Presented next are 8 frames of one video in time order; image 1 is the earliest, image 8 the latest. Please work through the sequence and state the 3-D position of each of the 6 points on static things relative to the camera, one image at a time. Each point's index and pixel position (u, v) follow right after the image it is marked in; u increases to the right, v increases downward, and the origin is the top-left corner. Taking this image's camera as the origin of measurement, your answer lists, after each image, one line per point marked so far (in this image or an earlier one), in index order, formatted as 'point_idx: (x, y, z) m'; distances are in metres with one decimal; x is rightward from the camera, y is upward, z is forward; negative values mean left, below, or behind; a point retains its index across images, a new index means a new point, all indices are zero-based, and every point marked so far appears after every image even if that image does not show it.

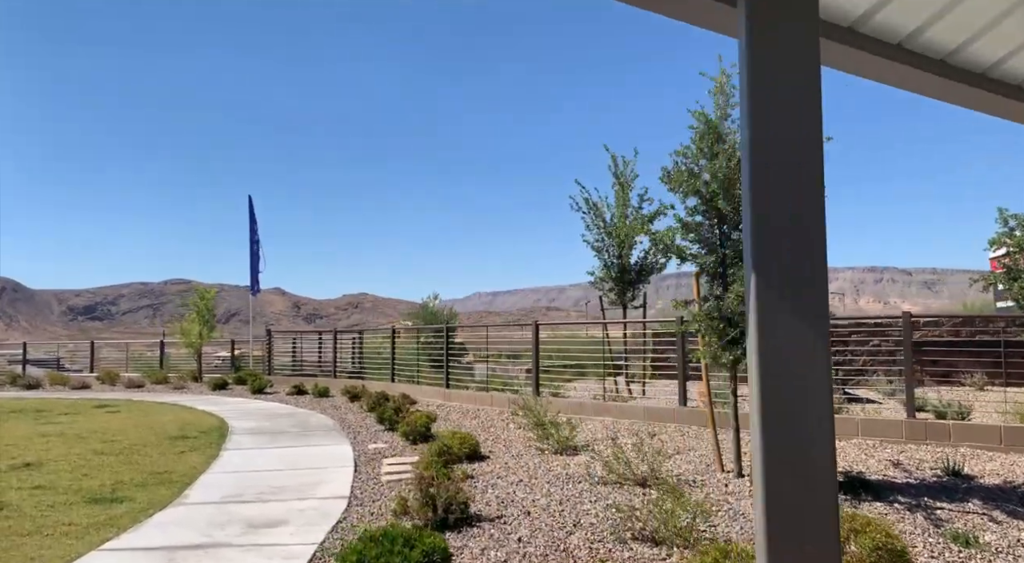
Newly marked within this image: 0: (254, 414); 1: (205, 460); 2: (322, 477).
0: (-4.7, -2.4, +13.8) m
1: (-3.8, -2.2, +9.3) m
2: (-2.0, -2.1, +8.1) m
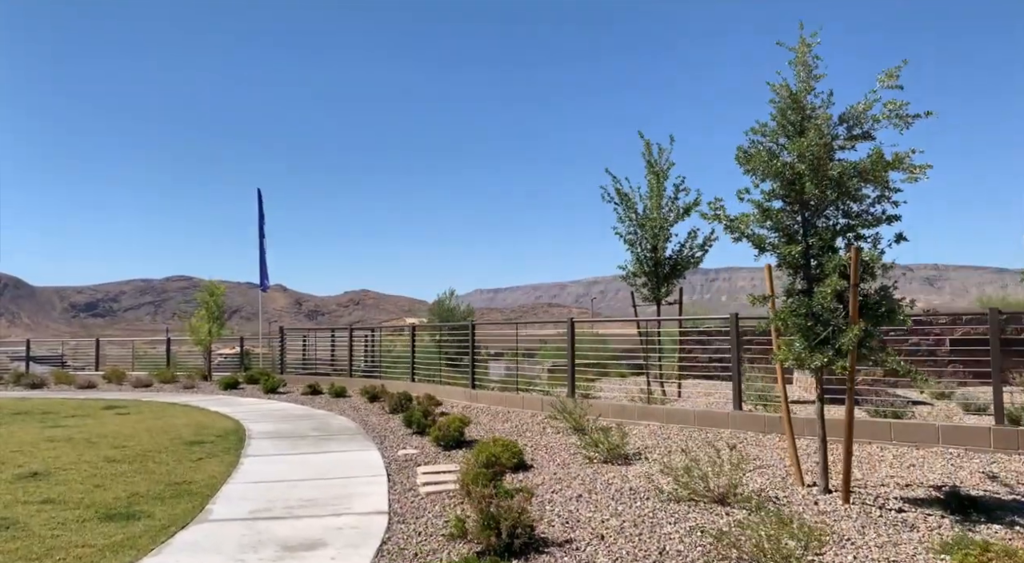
0: (-4.2, -2.3, +13.1) m
1: (-3.3, -2.1, +8.7) m
2: (-1.6, -2.1, +7.5) m
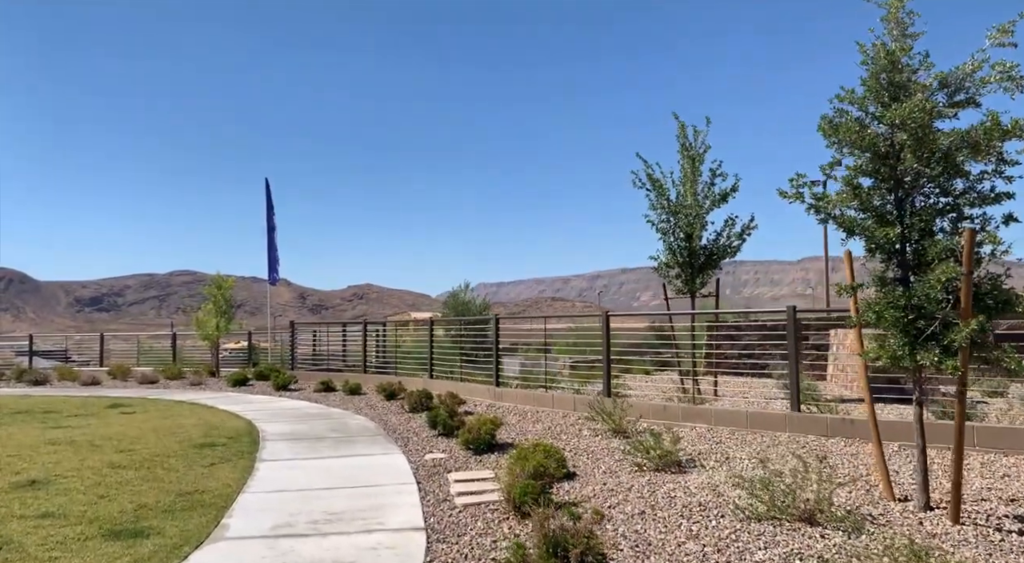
0: (-3.8, -2.2, +12.5) m
1: (-2.9, -2.0, +8.0) m
2: (-1.2, -2.0, +6.8) m
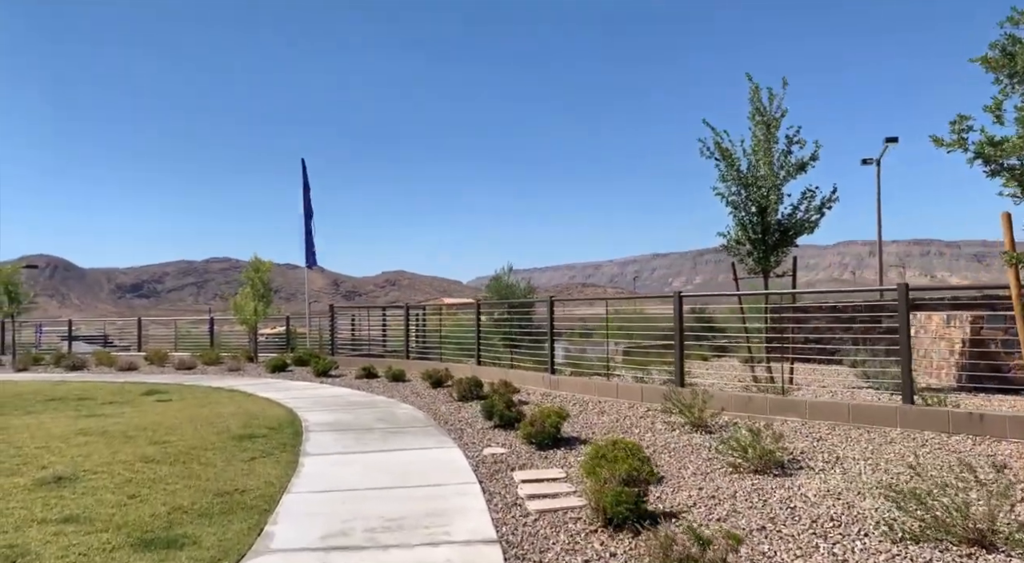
0: (-2.9, -1.9, +11.8) m
1: (-2.2, -1.8, +7.3) m
2: (-0.5, -1.8, +6.0) m
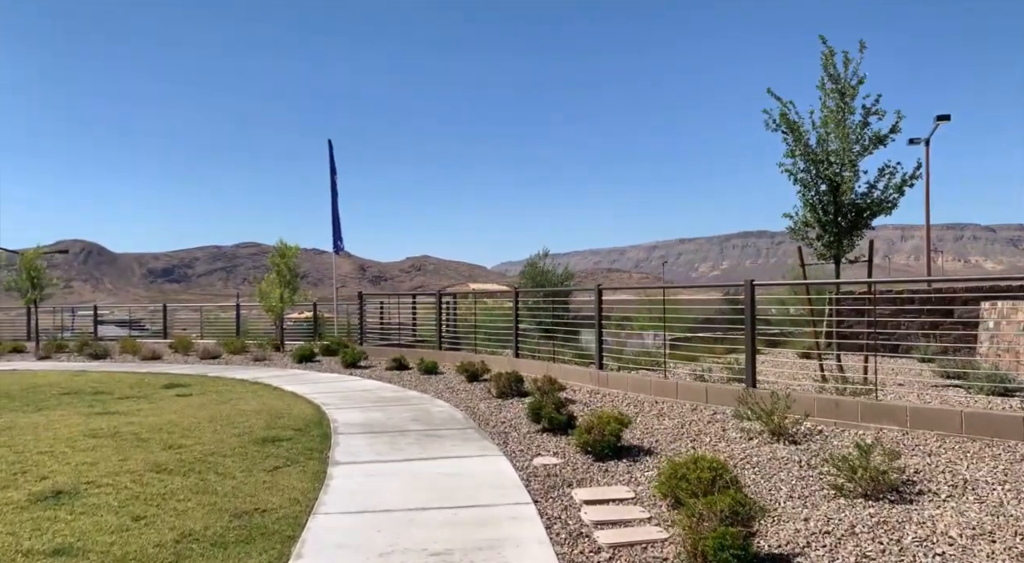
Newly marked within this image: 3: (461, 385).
0: (-2.3, -1.7, +10.9) m
1: (-1.7, -1.7, +6.4) m
2: (-0.1, -1.7, +5.1) m
3: (-0.8, -1.6, +12.0) m
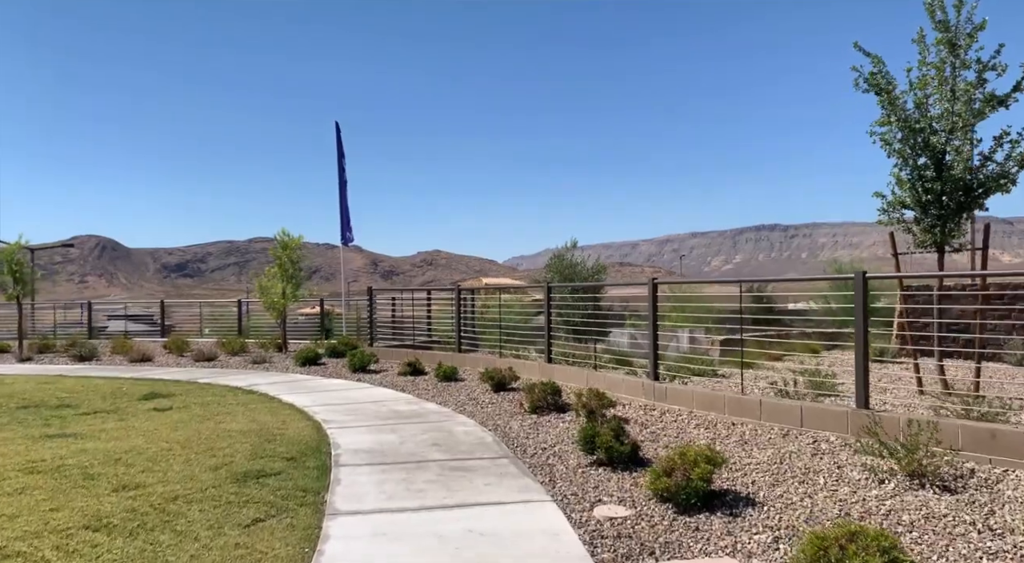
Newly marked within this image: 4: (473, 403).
0: (-1.8, -1.6, +9.3) m
1: (-1.3, -1.7, +4.7) m
2: (+0.3, -1.6, +3.4) m
3: (-0.4, -1.6, +10.3) m
4: (-0.5, -1.6, +10.0) m
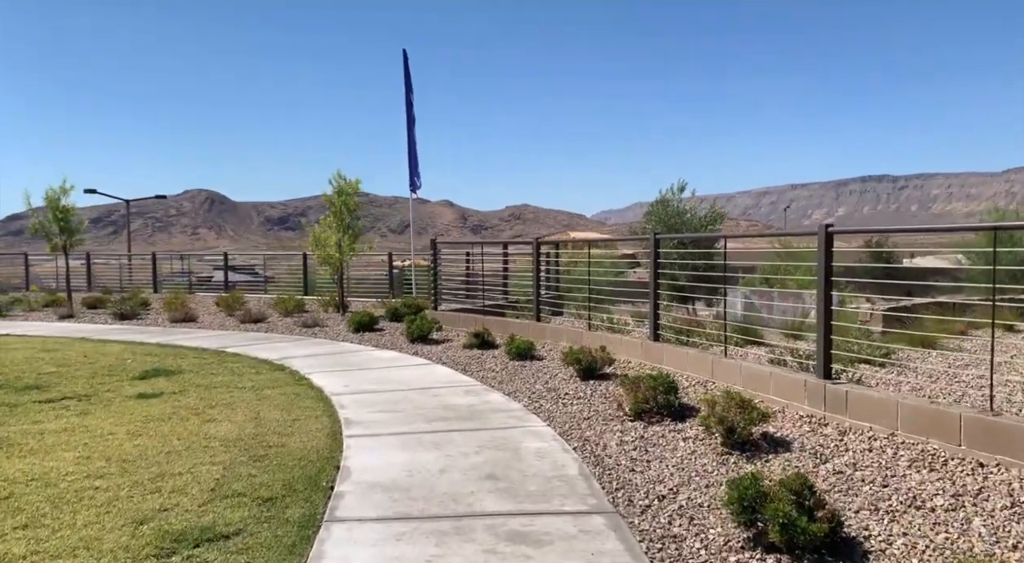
0: (-1.0, -1.2, +6.8) m
1: (-1.0, -1.5, +2.2) m
2: (+0.4, -1.6, +0.7) m
3: (+0.6, -1.0, +7.6) m
4: (+0.4, -1.1, +7.3) m
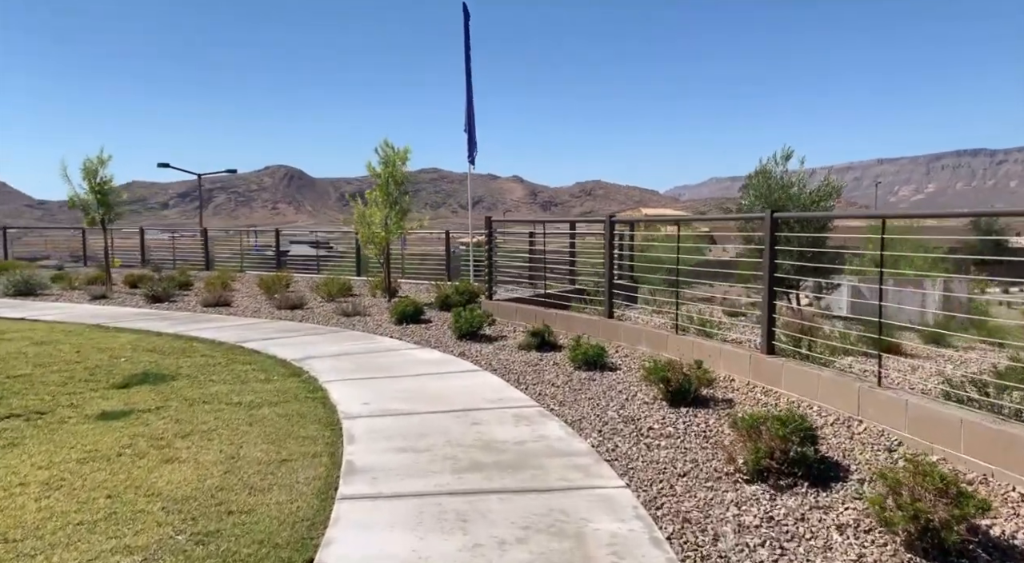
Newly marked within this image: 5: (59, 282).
0: (-0.6, -1.1, +5.0) m
1: (-1.0, -1.6, +0.5) m
2: (+0.2, -1.7, -1.2) m
3: (+1.1, -1.0, +5.7) m
4: (+0.8, -1.1, +5.4) m
5: (-10.3, 0.0, +17.3) m
